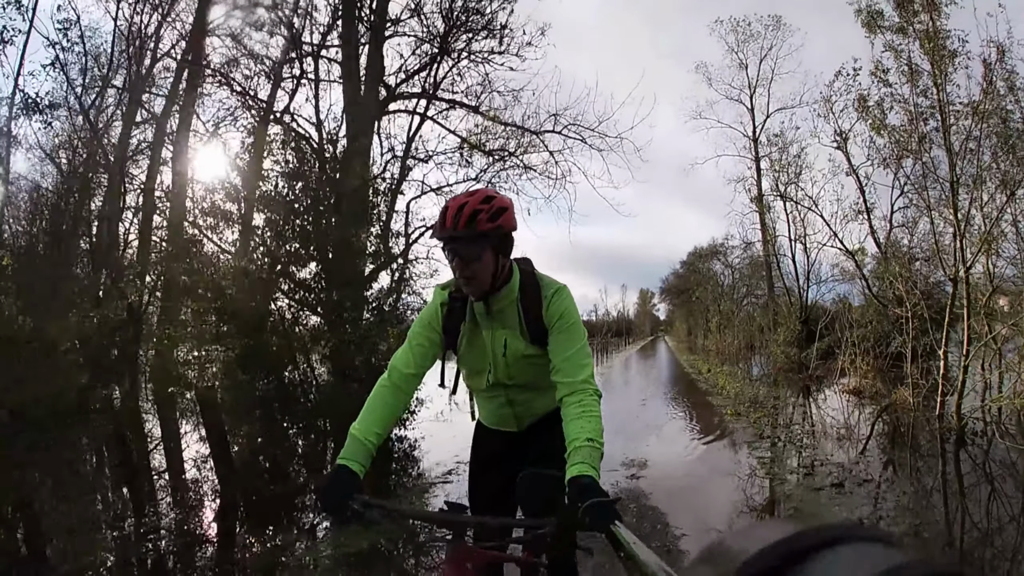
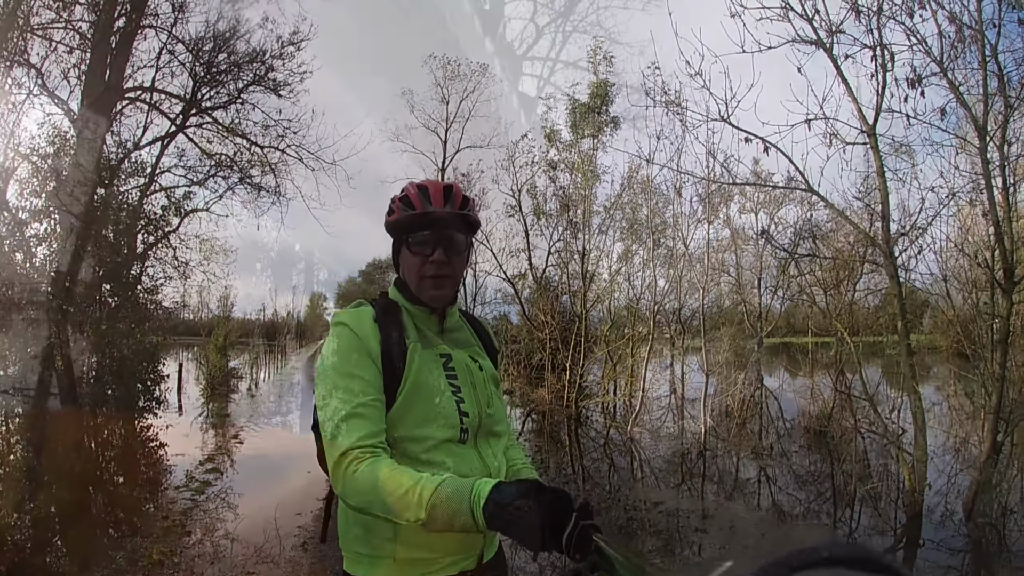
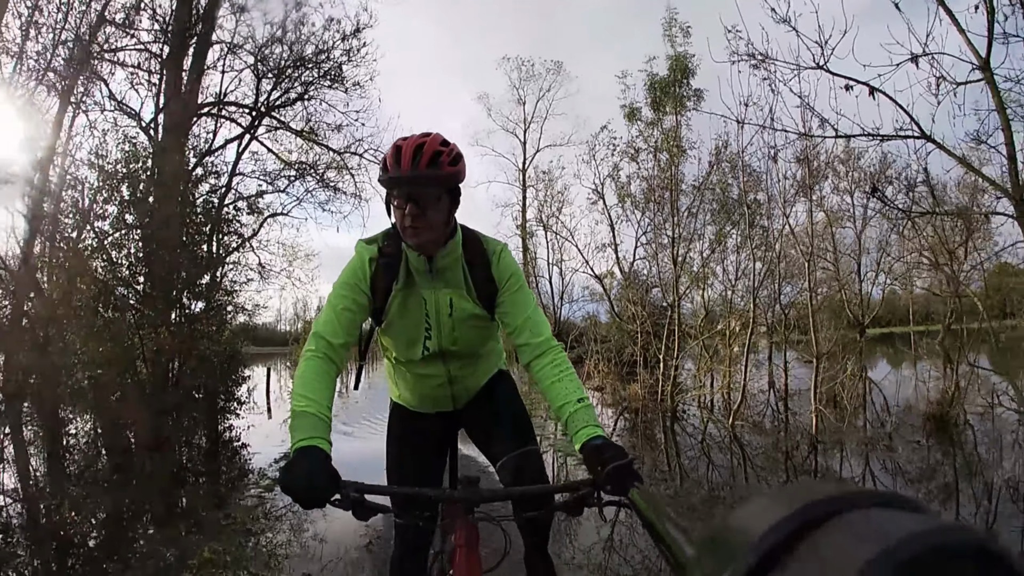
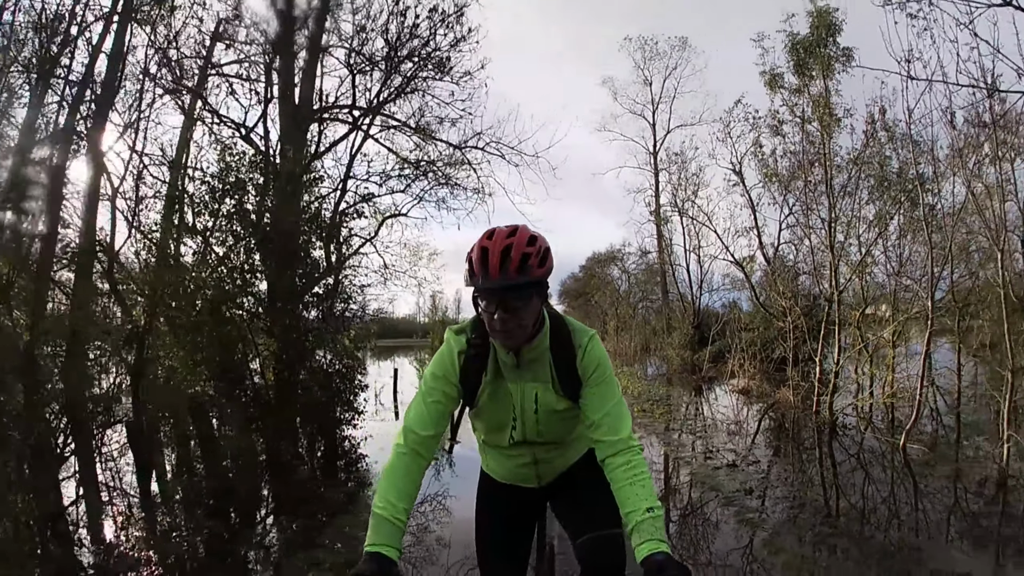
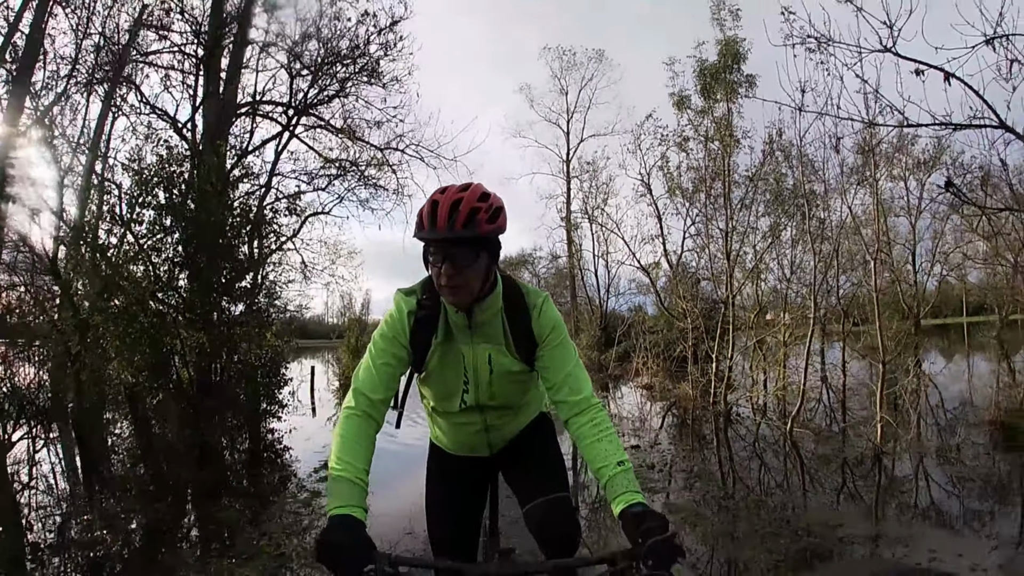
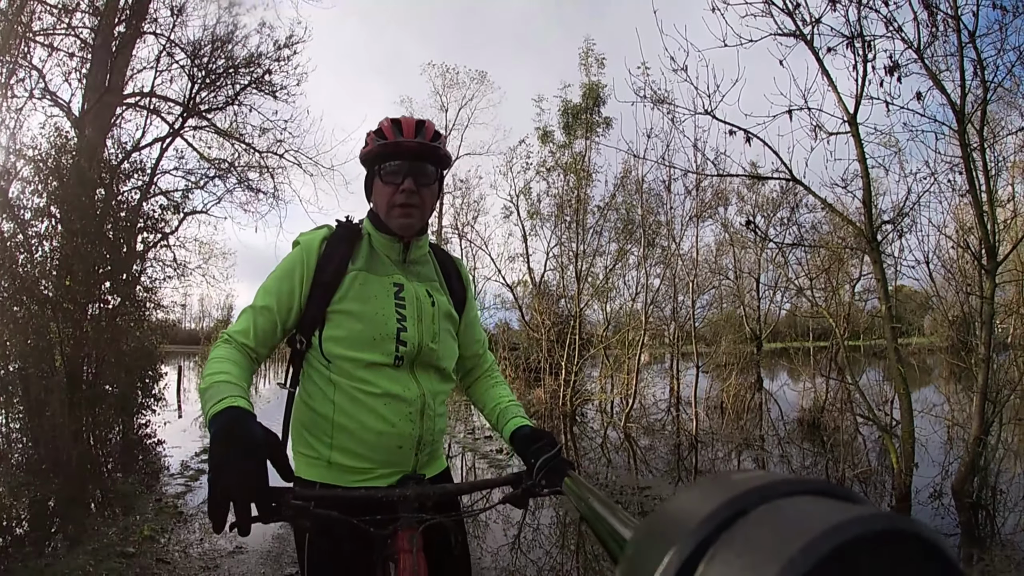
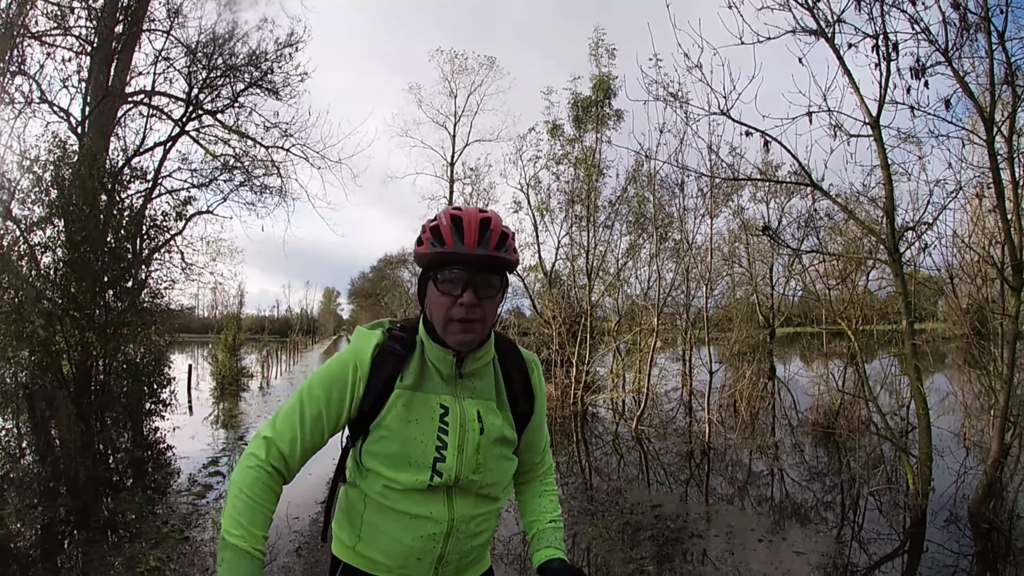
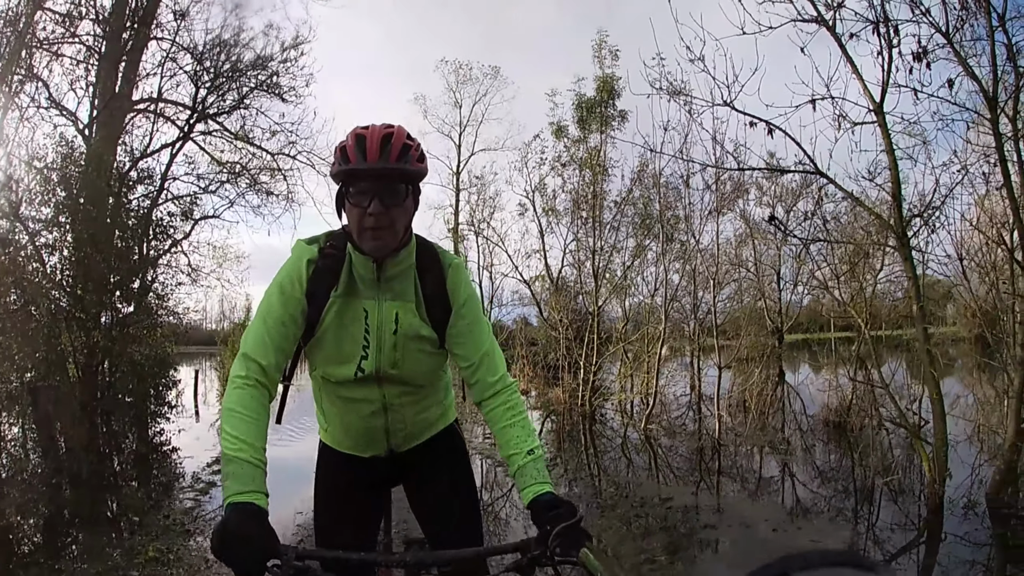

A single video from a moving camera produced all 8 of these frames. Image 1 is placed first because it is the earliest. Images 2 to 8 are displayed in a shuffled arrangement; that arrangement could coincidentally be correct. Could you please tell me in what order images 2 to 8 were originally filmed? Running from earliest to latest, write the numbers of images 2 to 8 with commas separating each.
4, 5, 3, 8, 7, 6, 2
